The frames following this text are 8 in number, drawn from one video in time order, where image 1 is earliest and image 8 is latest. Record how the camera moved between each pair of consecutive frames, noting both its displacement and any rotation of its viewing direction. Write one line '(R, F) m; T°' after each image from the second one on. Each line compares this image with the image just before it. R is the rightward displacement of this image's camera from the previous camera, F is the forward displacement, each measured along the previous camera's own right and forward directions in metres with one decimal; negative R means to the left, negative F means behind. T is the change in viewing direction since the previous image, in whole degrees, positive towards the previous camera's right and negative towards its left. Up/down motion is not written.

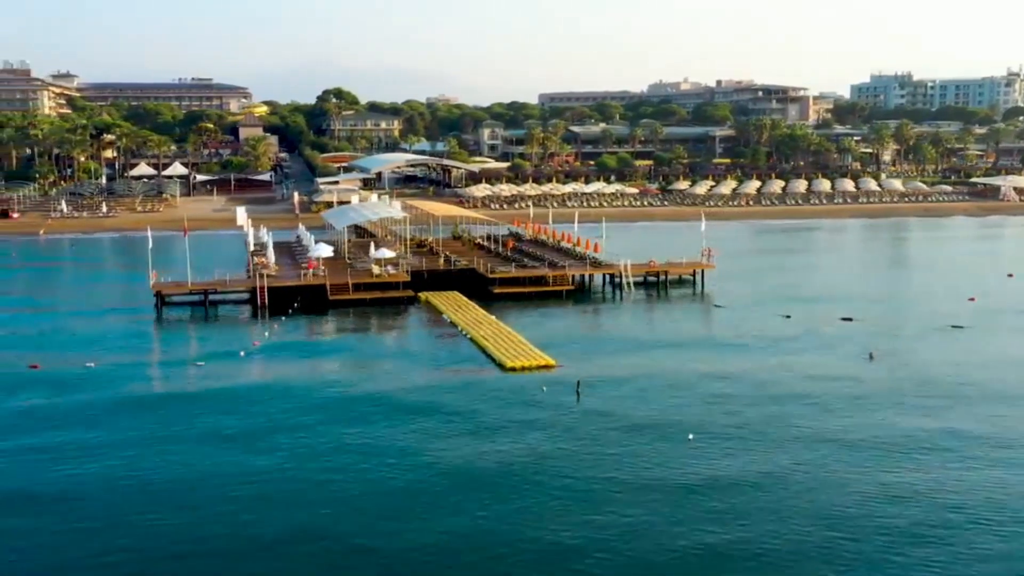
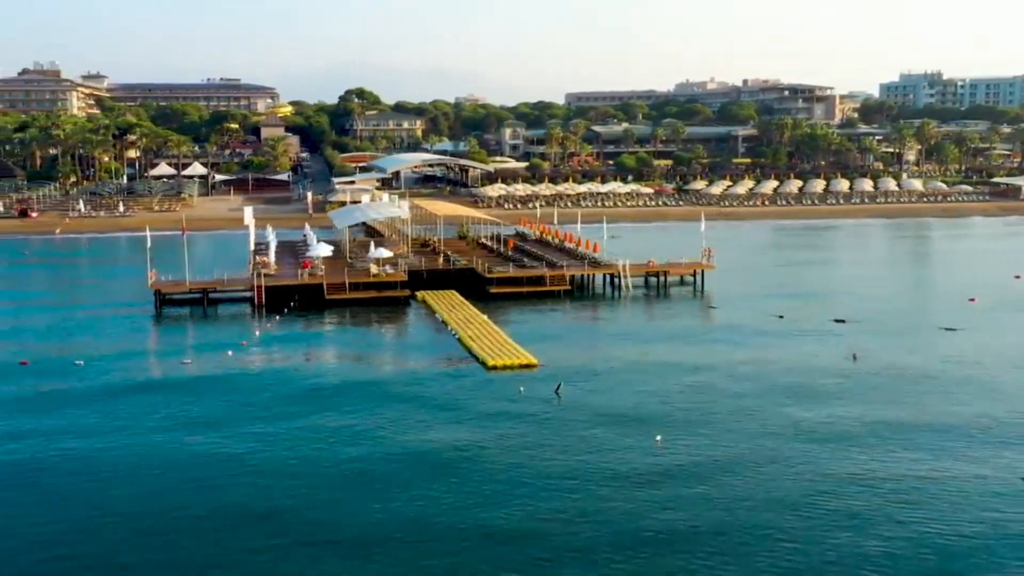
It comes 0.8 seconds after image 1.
(+1.5, 0.0) m; -2°
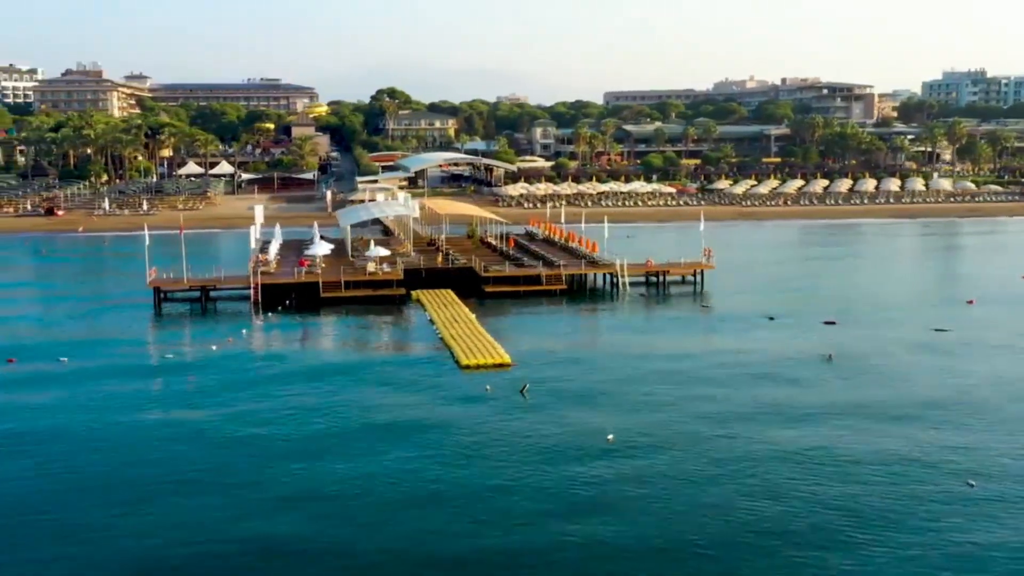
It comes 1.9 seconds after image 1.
(+2.2, +0.1) m; -2°
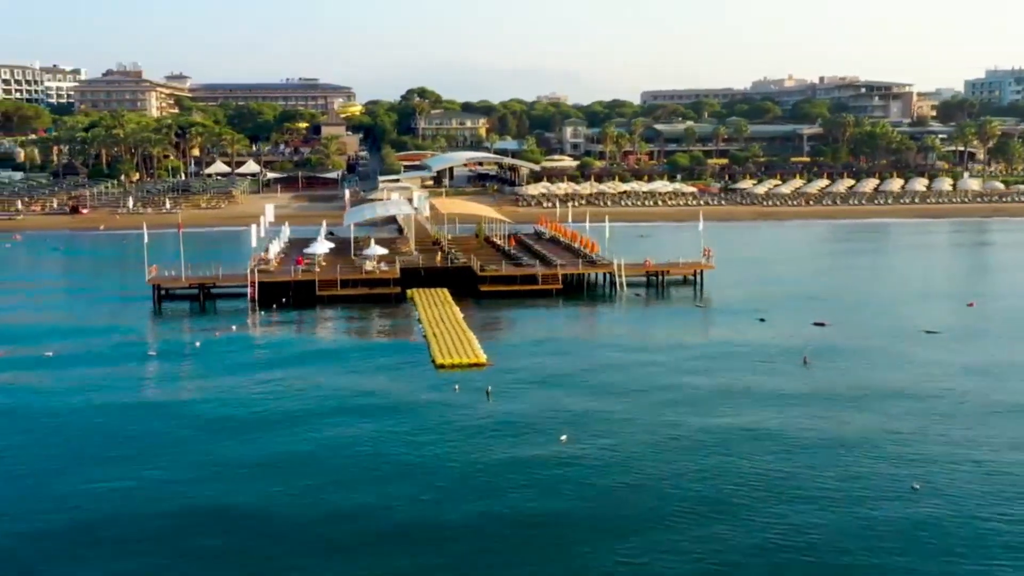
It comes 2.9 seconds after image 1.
(+2.1, +0.1) m; -2°
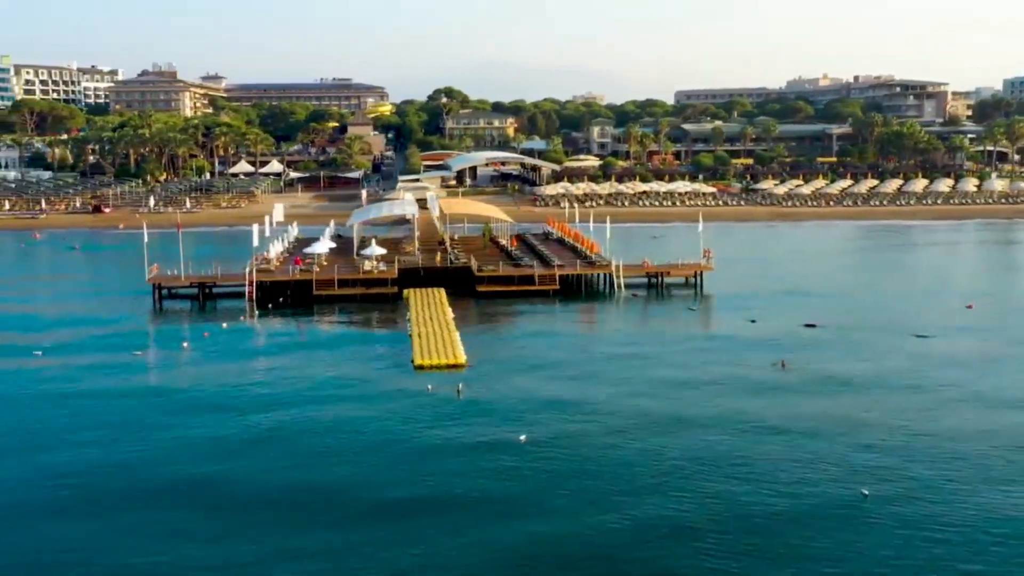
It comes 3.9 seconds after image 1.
(+1.9, +0.1) m; -2°
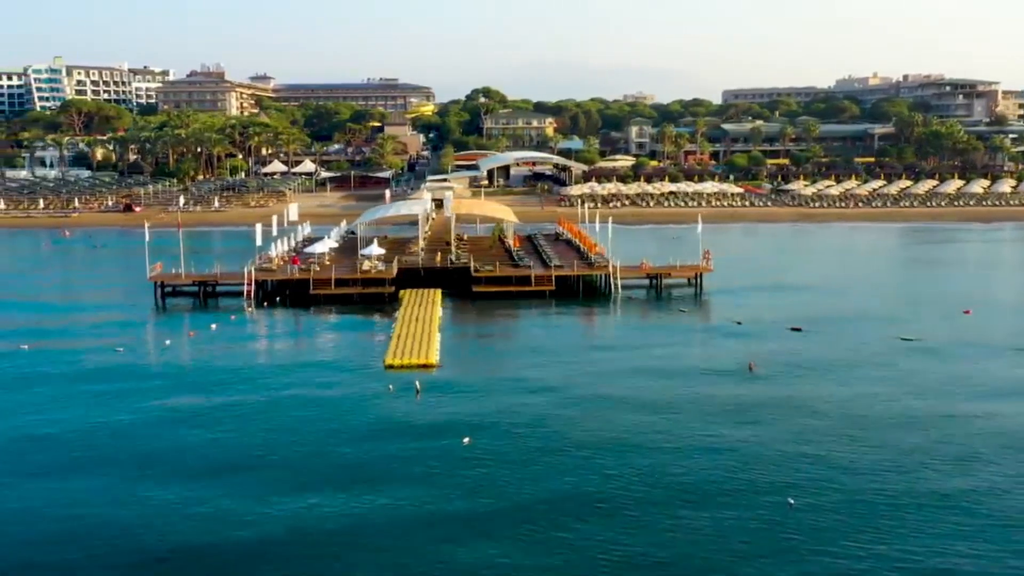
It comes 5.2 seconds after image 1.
(+2.6, +0.1) m; -3°
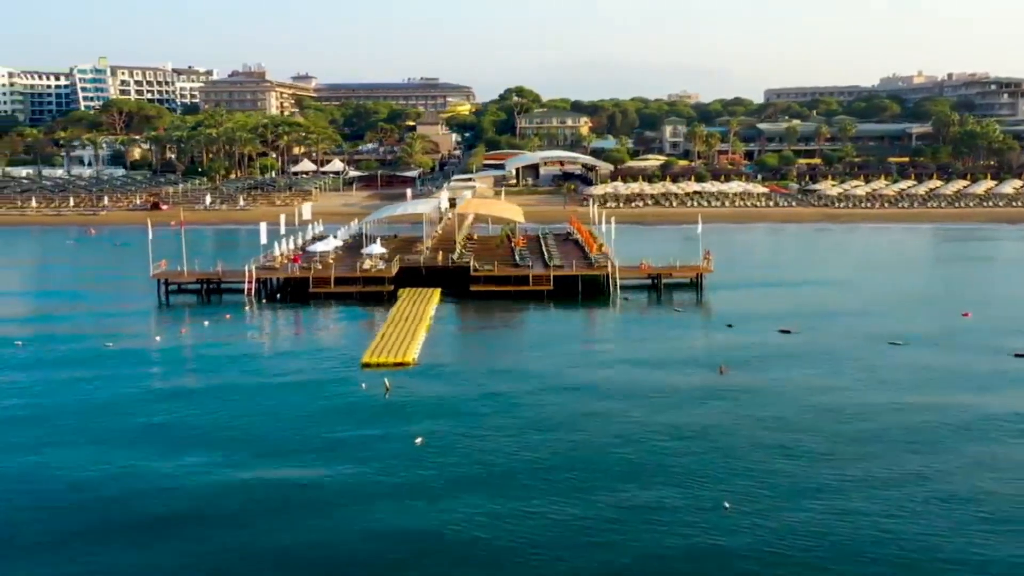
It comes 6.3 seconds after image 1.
(+2.2, +0.1) m; -2°
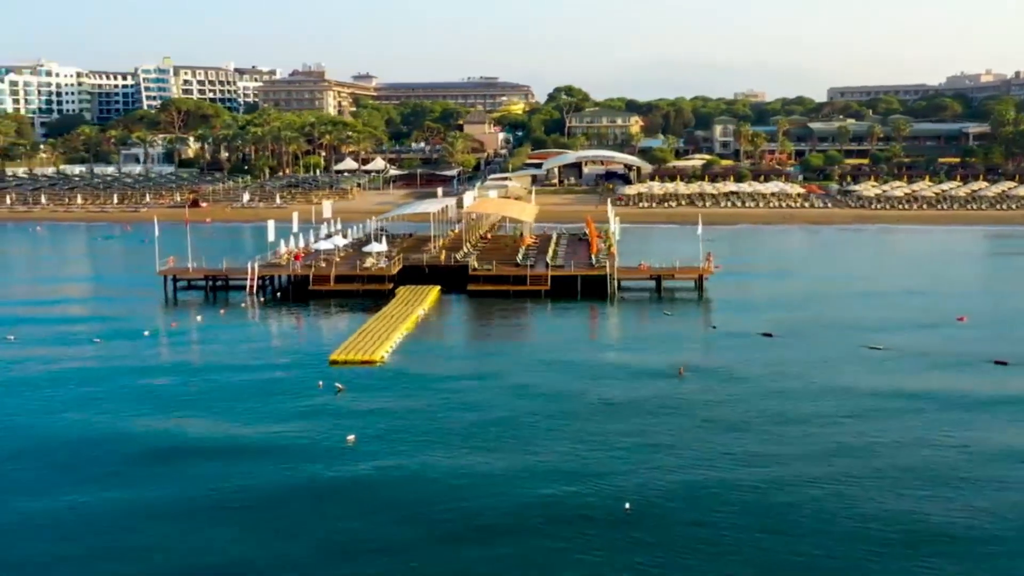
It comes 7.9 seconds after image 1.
(+3.2, +0.1) m; -3°
